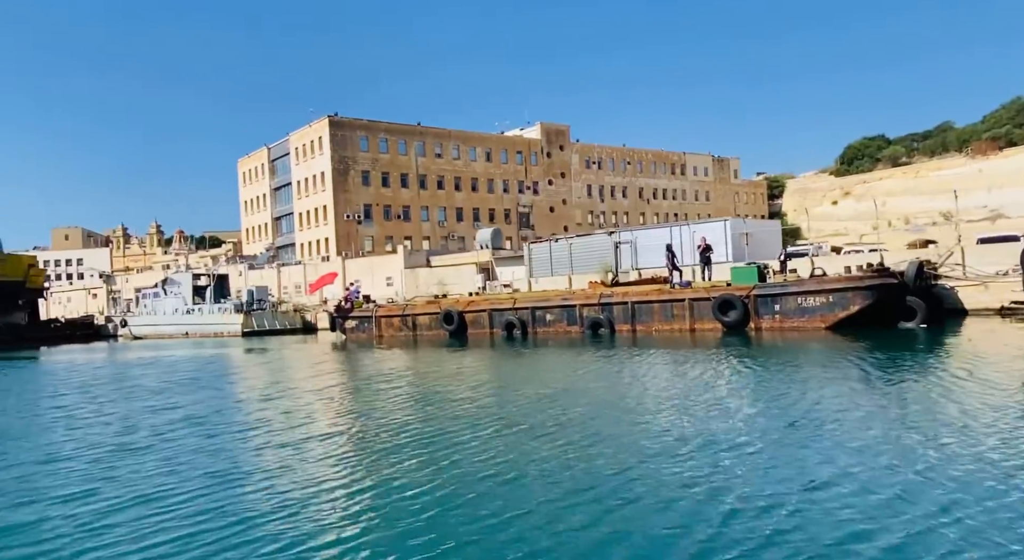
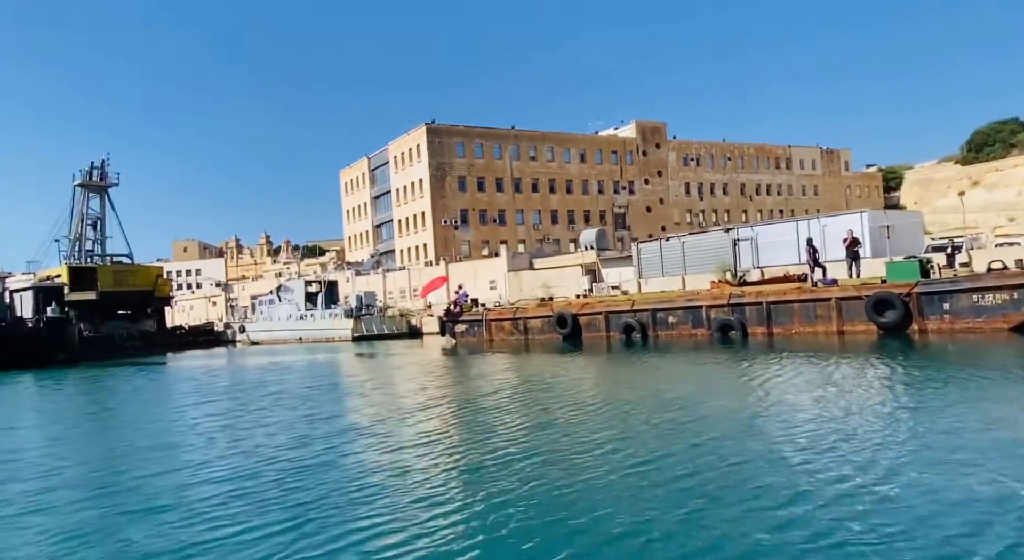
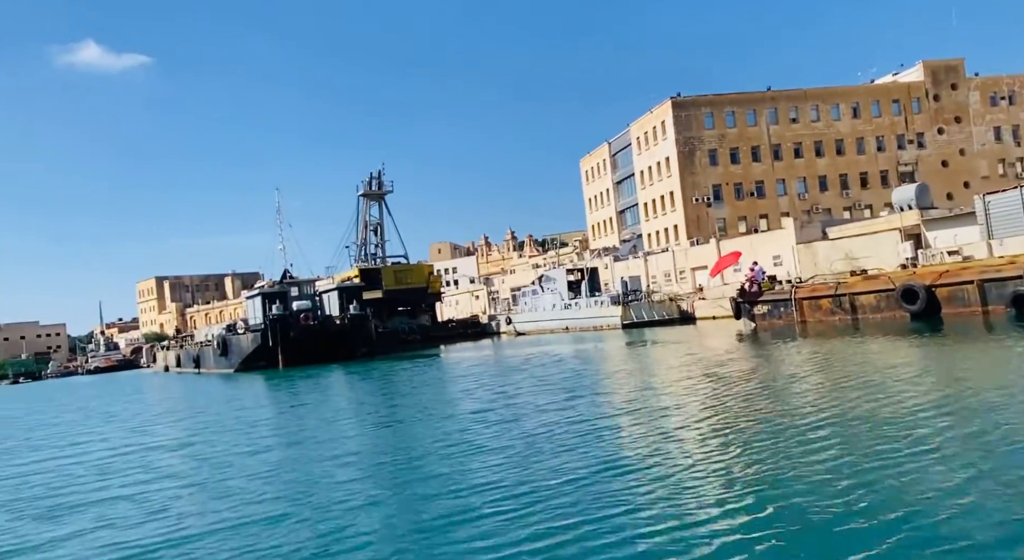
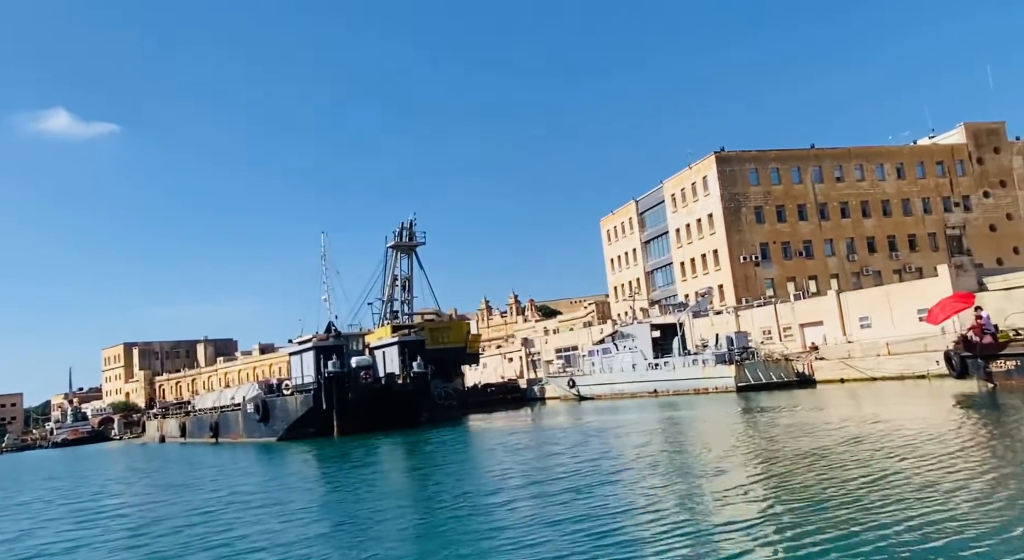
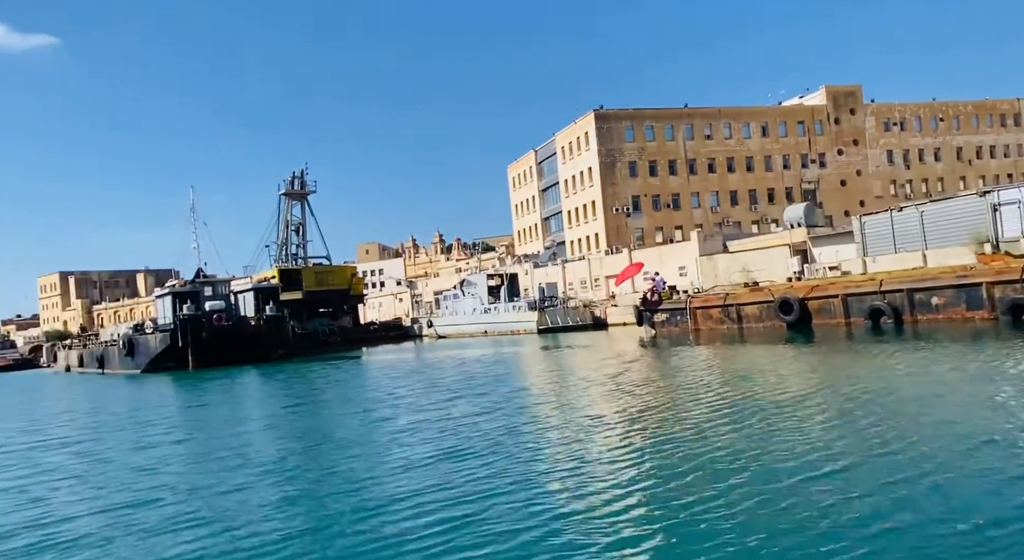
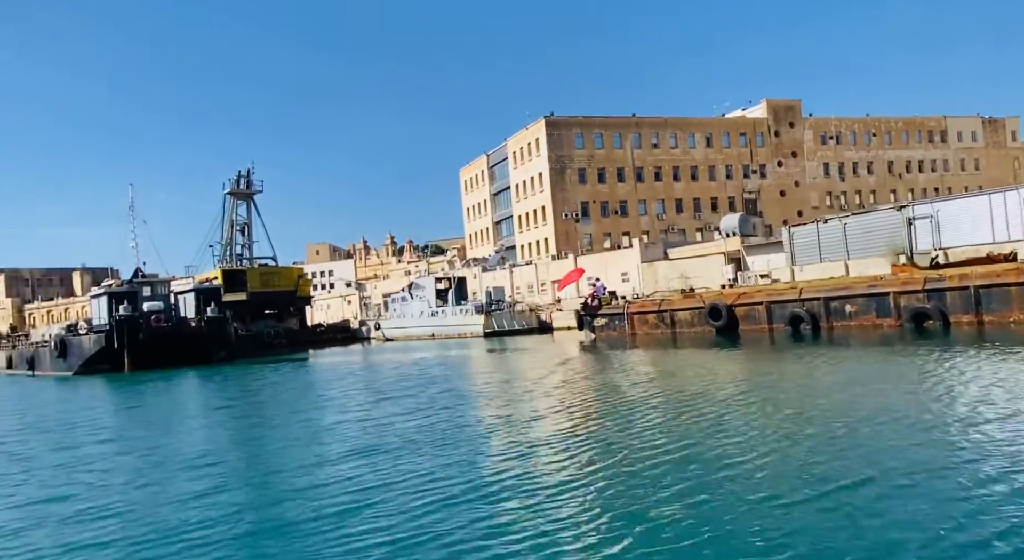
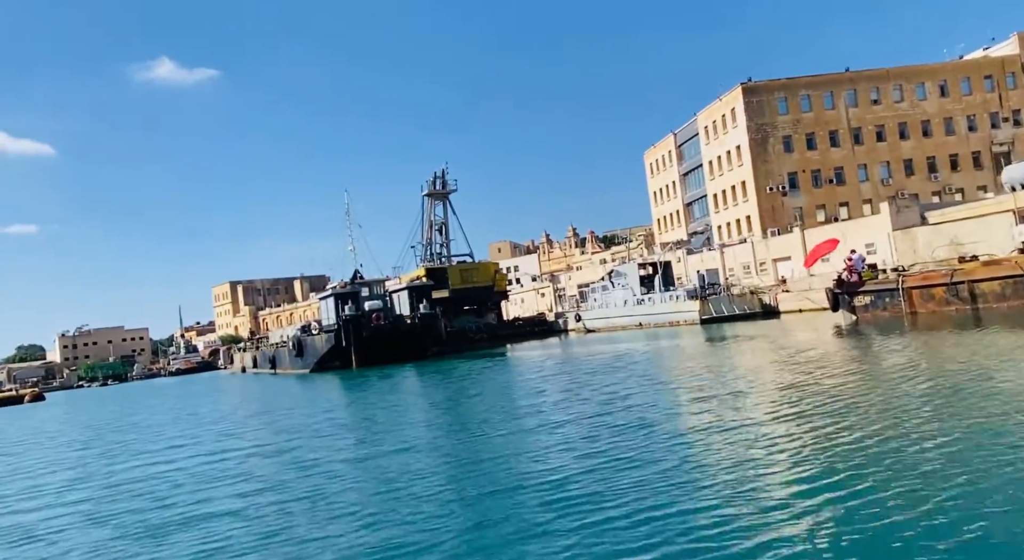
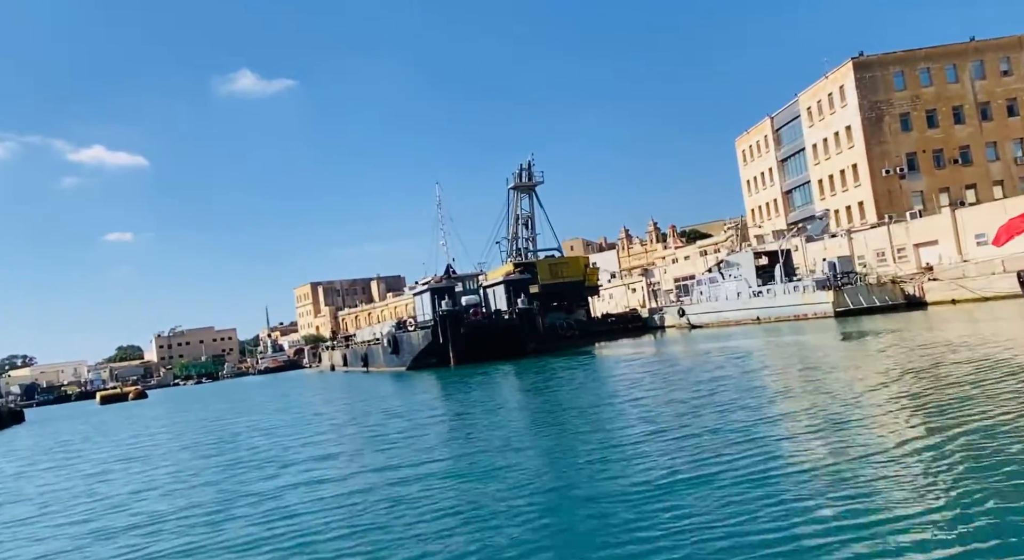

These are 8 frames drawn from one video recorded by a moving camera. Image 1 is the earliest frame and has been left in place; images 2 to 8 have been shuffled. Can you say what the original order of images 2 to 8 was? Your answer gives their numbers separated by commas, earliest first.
2, 6, 5, 3, 7, 8, 4
